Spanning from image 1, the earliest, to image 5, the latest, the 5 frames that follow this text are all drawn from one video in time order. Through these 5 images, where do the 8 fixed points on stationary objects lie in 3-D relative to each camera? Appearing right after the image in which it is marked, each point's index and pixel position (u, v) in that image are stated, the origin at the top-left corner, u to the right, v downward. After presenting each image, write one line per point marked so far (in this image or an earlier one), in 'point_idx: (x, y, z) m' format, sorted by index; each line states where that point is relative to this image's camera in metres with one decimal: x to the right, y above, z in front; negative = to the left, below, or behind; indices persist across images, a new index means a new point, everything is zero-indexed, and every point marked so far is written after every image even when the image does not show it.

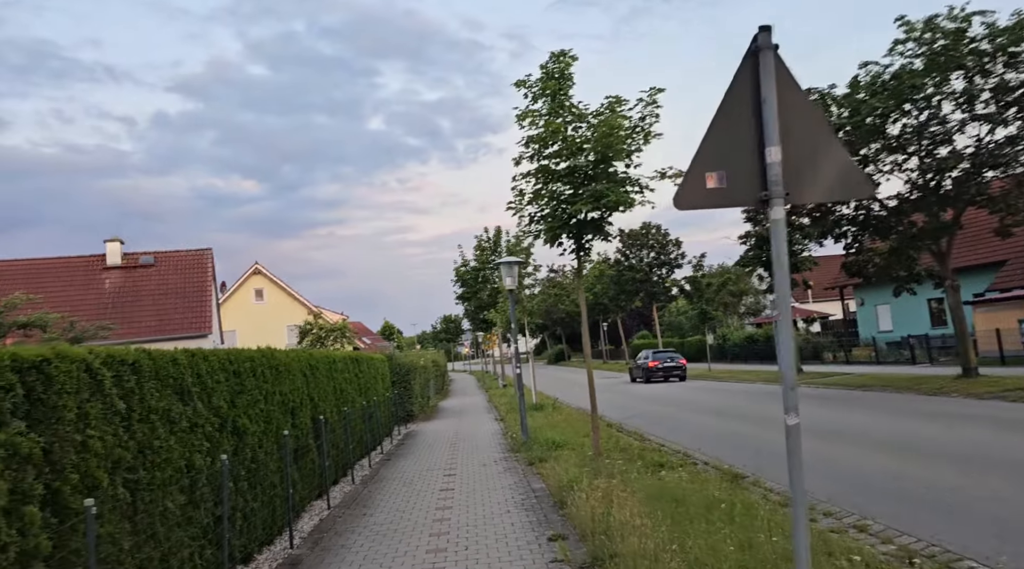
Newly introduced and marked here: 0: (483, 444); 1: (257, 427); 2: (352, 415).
0: (-0.6, -3.1, +15.1) m
1: (-2.3, -1.3, +6.9) m
2: (-2.5, -2.0, +12.3) m
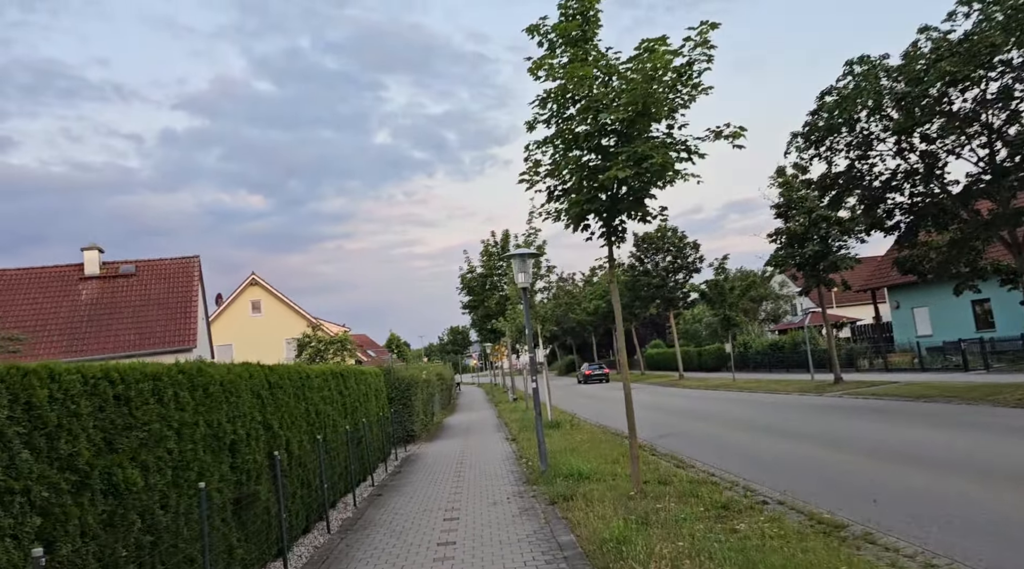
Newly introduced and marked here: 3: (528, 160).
0: (-0.3, -3.1, +12.8) m
1: (-2.1, -1.2, +4.7) m
2: (-2.3, -2.0, +10.0) m
3: (+0.2, +1.5, +9.1) m
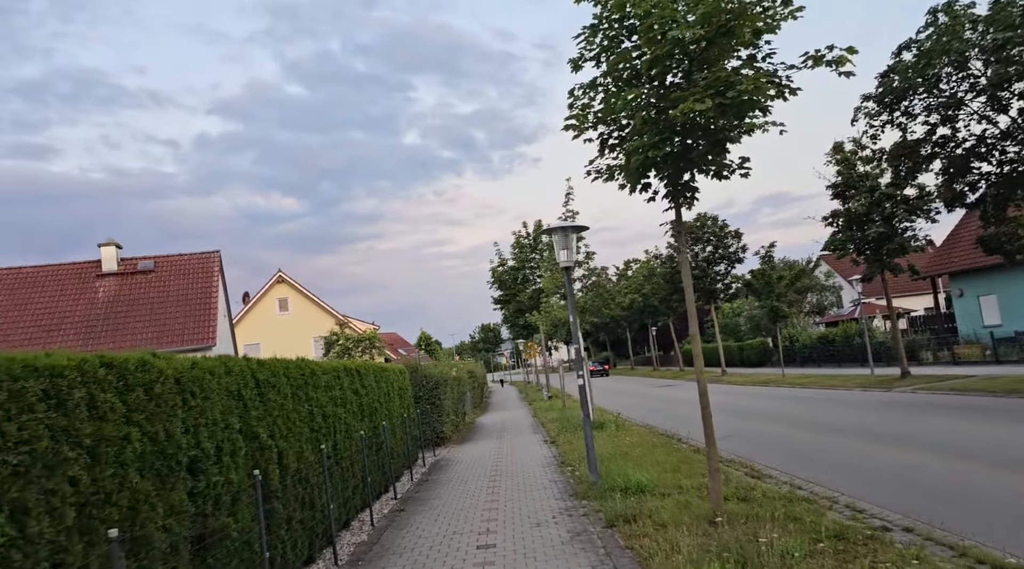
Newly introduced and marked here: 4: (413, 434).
0: (+0.3, -2.8, +11.2) m
1: (-1.9, -0.9, +3.1) m
2: (-1.8, -1.8, +8.5) m
3: (+0.6, +1.7, +7.5) m
4: (-1.8, -2.8, +14.5) m
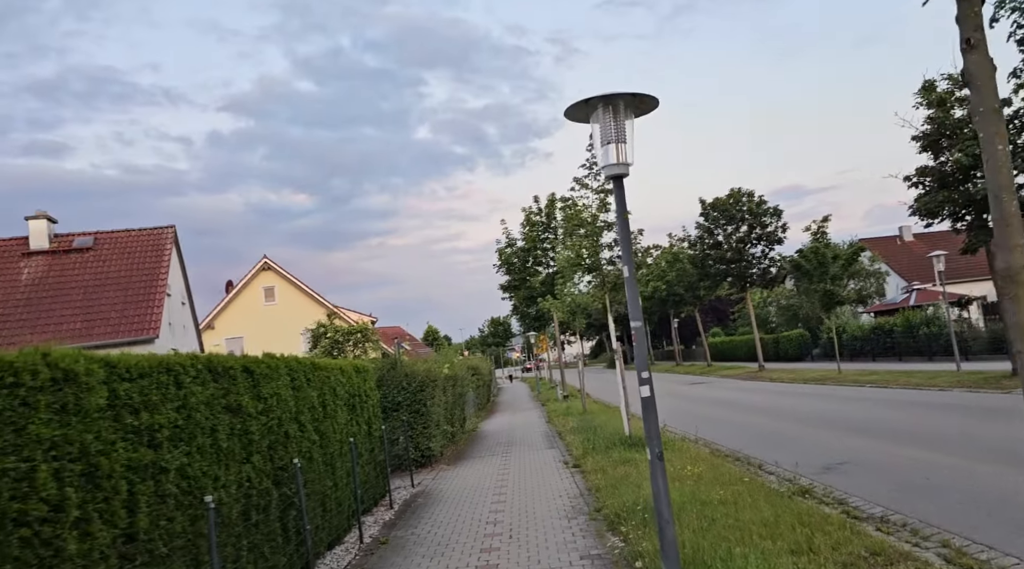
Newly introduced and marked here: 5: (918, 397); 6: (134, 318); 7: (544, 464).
0: (+0.3, -2.3, +6.7) m
1: (-1.9, -0.5, -1.4) m
2: (-1.8, -1.3, +4.0) m
3: (+0.6, +2.2, +2.9) m
4: (-1.7, -2.3, +10.1) m
5: (+9.3, -2.6, +17.9) m
6: (-9.7, -0.8, +20.0) m
7: (+0.6, -3.0, +12.9) m
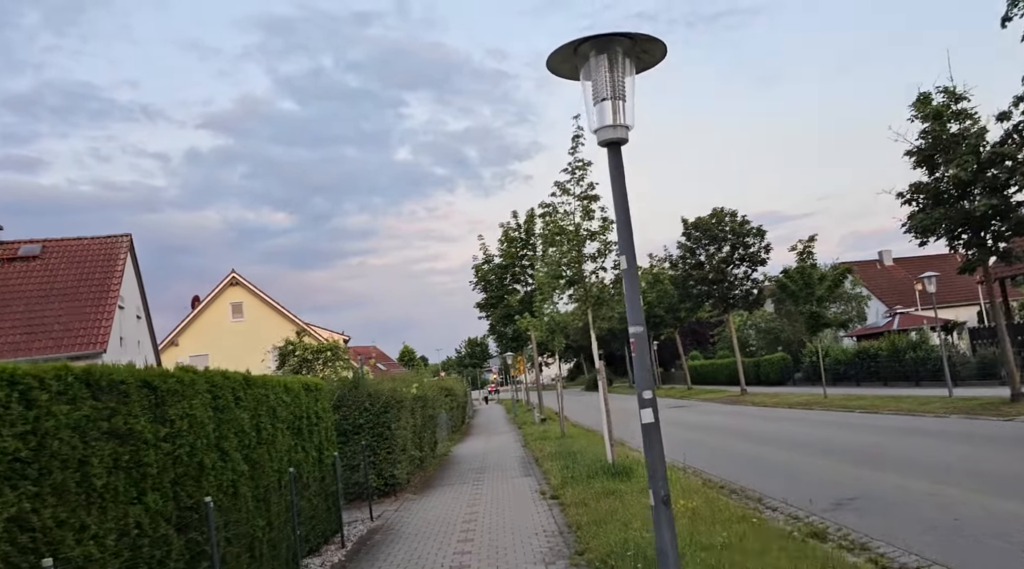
0: (+0.1, -2.3, +5.5) m
1: (-1.9, -0.3, -2.5) m
2: (-2.0, -1.2, +2.8) m
3: (+0.5, +2.3, +1.9) m
4: (-2.1, -2.3, +8.8) m
5: (+8.7, -3.0, +16.9) m
6: (-10.2, -1.1, +18.6) m
7: (+0.1, -3.2, +11.7) m
